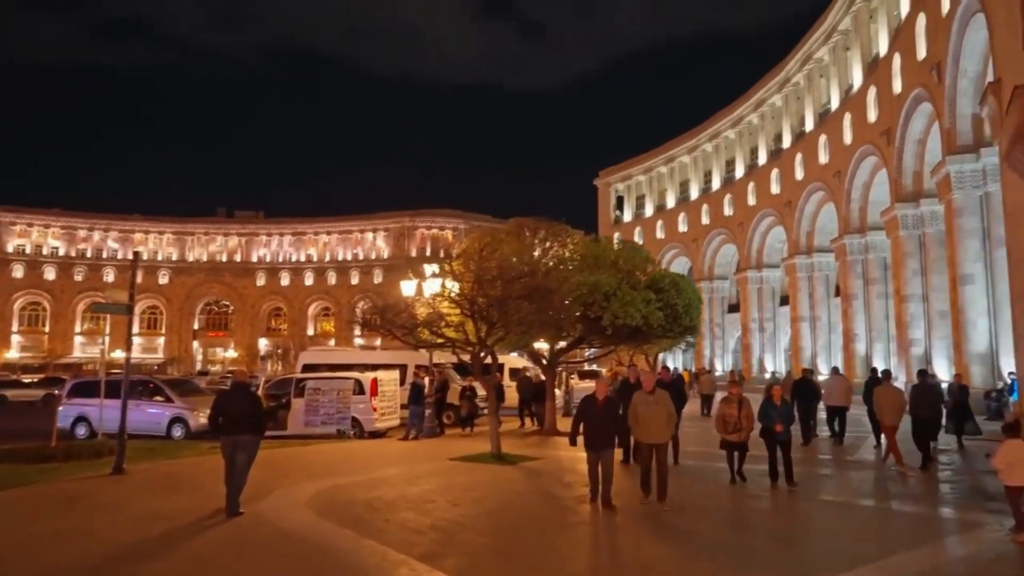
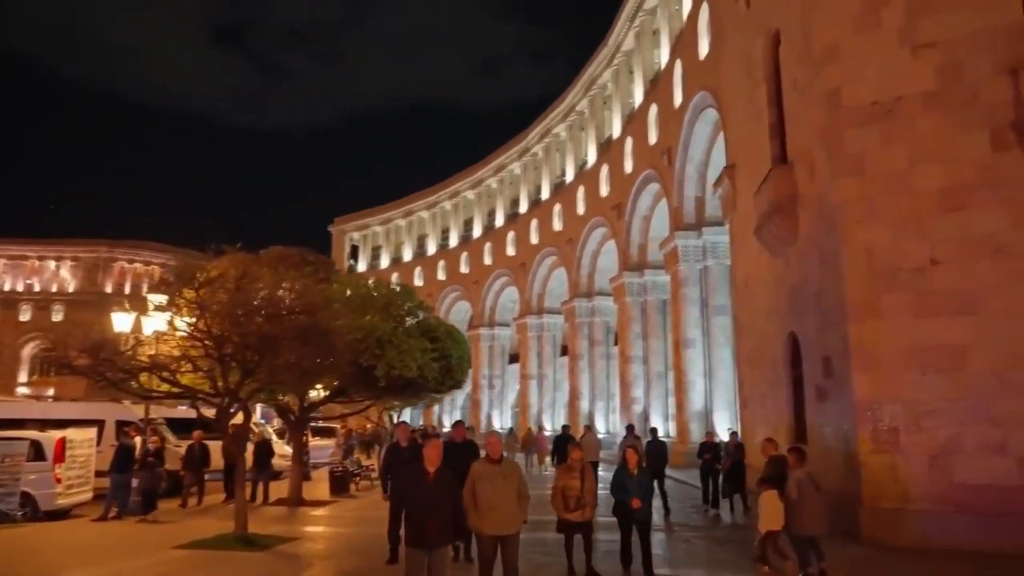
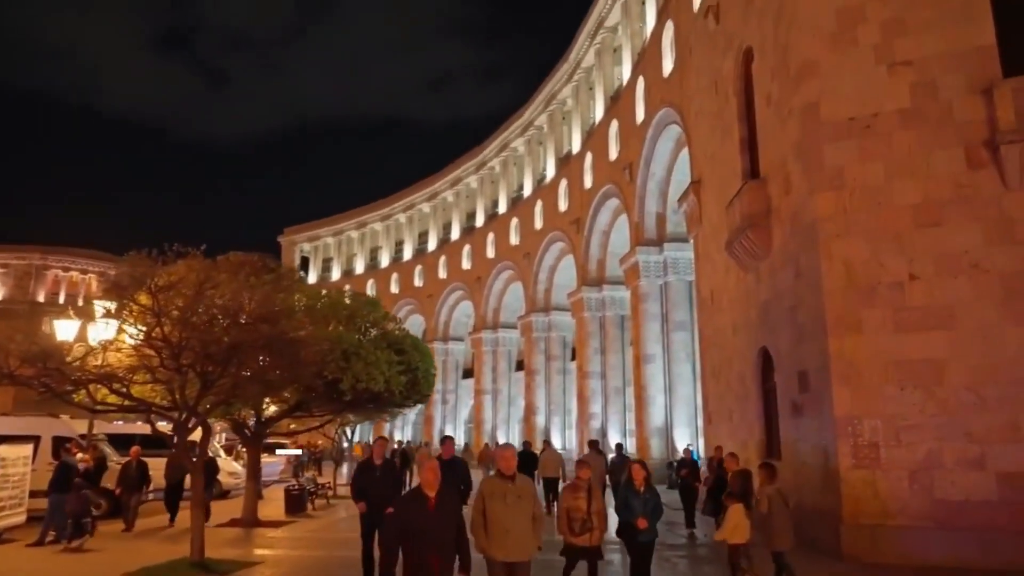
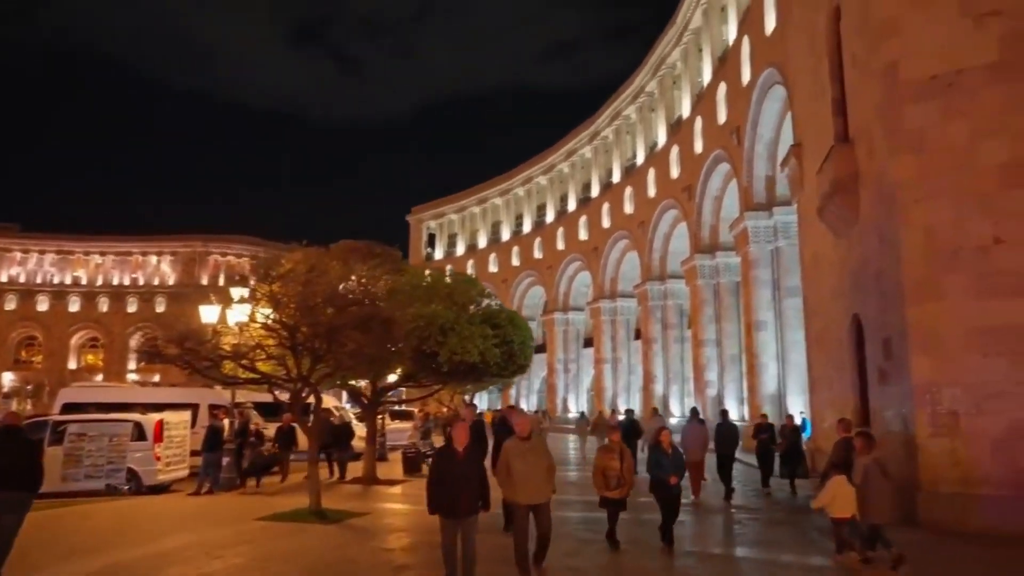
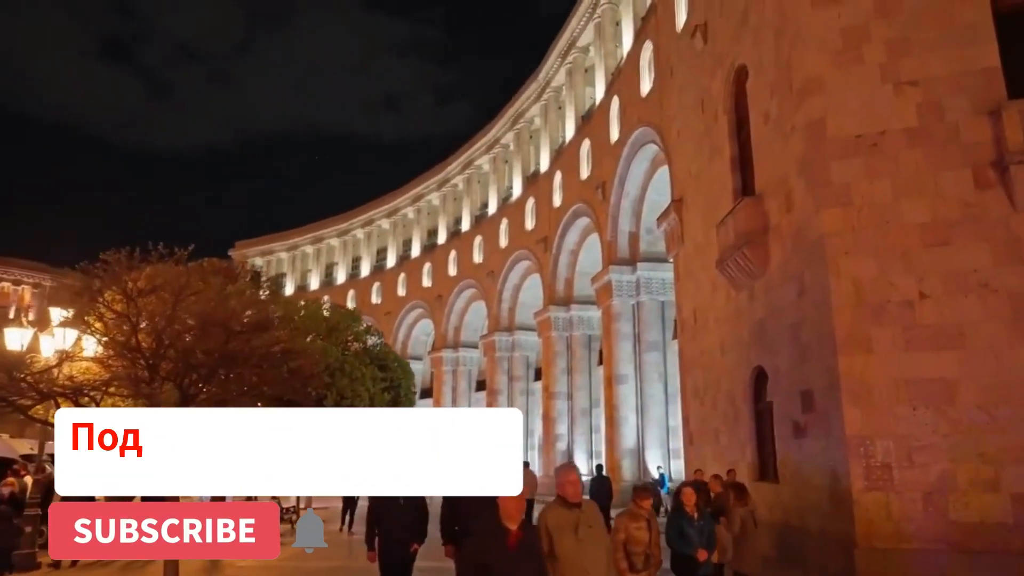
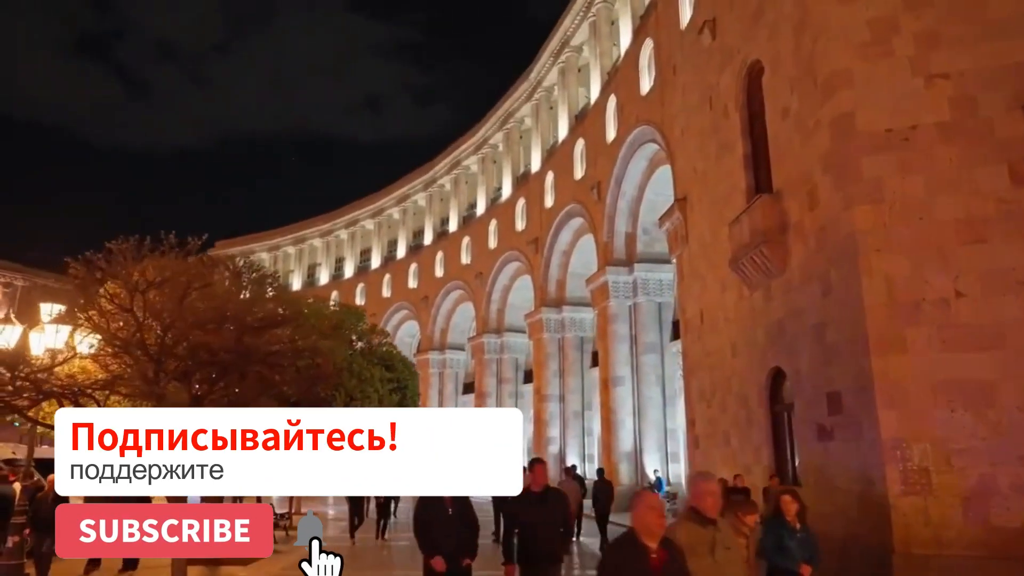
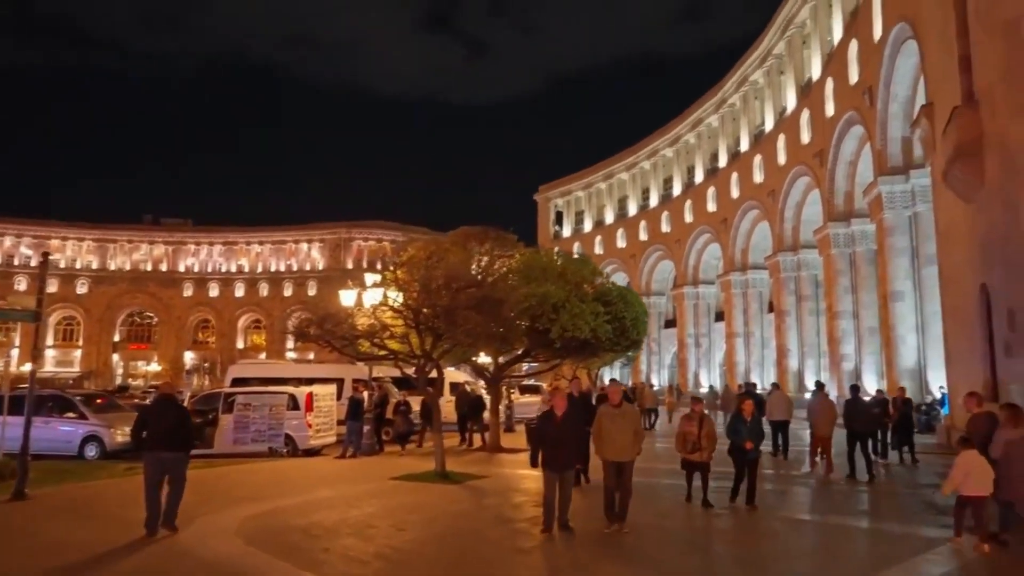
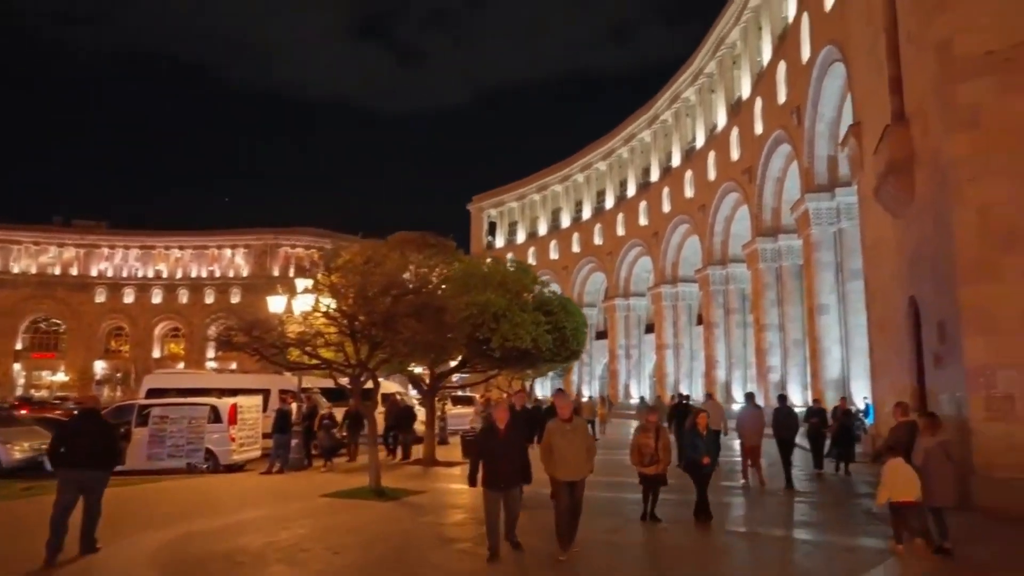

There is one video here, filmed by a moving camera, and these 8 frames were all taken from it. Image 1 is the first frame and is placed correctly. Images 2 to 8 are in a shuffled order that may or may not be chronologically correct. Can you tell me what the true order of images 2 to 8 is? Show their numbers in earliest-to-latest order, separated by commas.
7, 8, 4, 2, 3, 5, 6
